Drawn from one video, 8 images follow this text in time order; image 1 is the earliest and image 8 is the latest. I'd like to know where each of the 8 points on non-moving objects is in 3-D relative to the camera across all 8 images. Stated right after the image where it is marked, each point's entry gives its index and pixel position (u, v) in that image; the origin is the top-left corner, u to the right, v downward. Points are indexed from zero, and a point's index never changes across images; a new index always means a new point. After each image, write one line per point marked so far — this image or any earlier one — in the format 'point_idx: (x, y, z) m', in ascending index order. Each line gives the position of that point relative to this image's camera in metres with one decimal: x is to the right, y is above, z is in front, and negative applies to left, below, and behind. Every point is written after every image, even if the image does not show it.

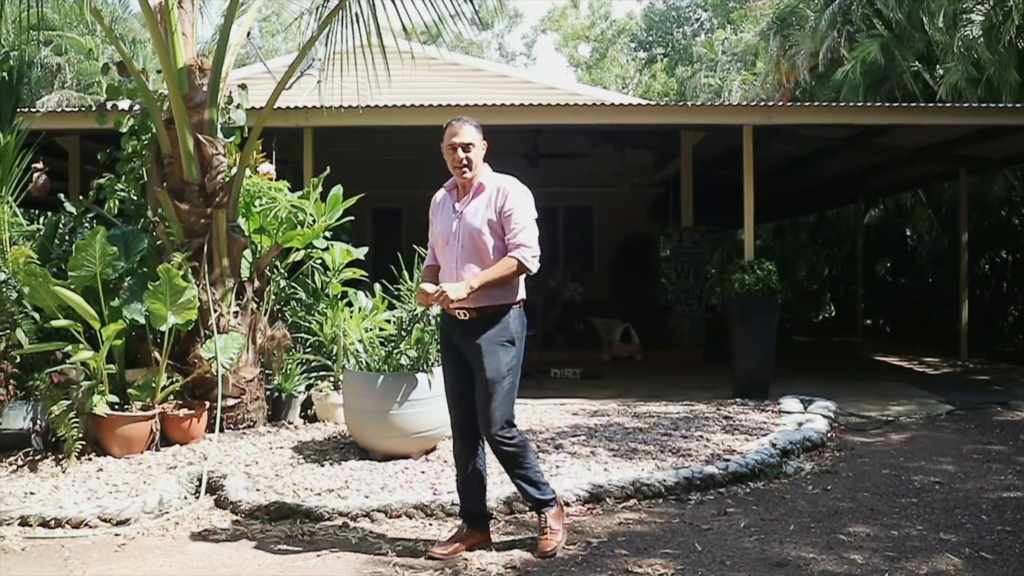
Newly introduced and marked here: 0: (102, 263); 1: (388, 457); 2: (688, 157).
0: (-2.2, +0.1, +5.0) m
1: (-0.6, -0.9, +4.9) m
2: (+1.9, +1.4, +9.9) m
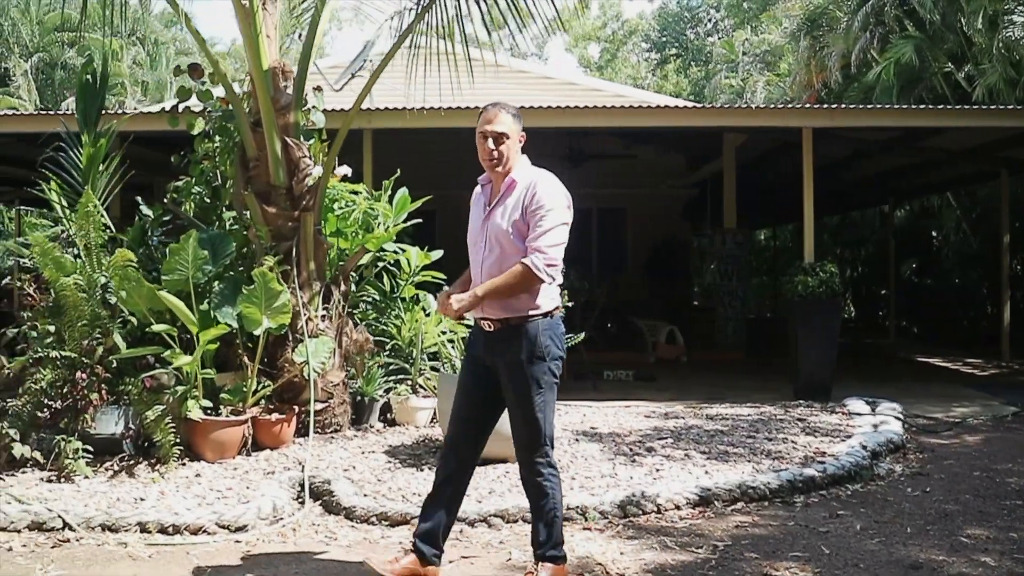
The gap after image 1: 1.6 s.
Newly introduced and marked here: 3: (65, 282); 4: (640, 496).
0: (-1.7, +0.1, +4.9) m
1: (-0.1, -0.9, +4.9) m
2: (+2.4, +1.4, +9.9) m
3: (-2.3, 0.0, +4.8) m
4: (+0.6, -1.0, +4.3) m
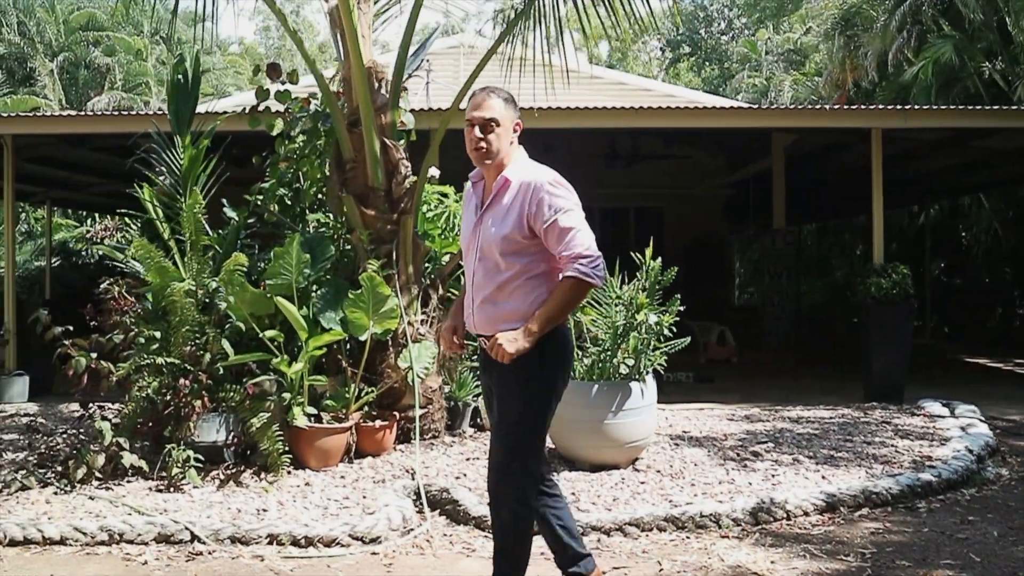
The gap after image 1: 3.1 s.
0: (-1.1, +0.1, +4.8) m
1: (+0.4, -0.9, +4.8) m
2: (+2.9, +1.4, +9.9) m
3: (-1.7, 0.0, +4.7) m
4: (+1.2, -1.0, +4.3) m
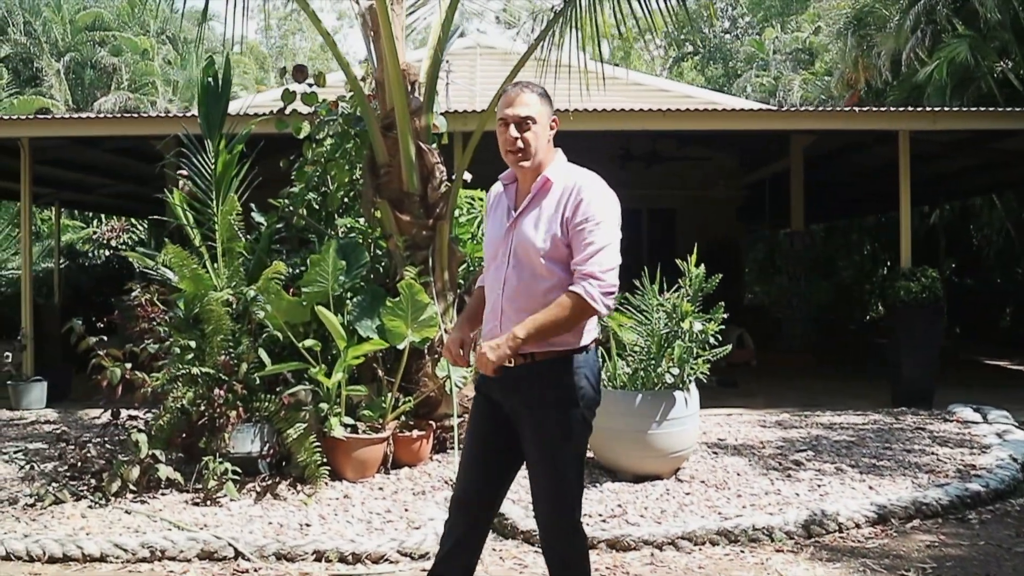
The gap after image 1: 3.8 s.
0: (-0.9, +0.1, +4.7) m
1: (+0.7, -1.0, +4.7) m
2: (+3.0, +1.4, +9.8) m
3: (-1.5, 0.0, +4.6) m
4: (+1.4, -1.0, +4.2) m
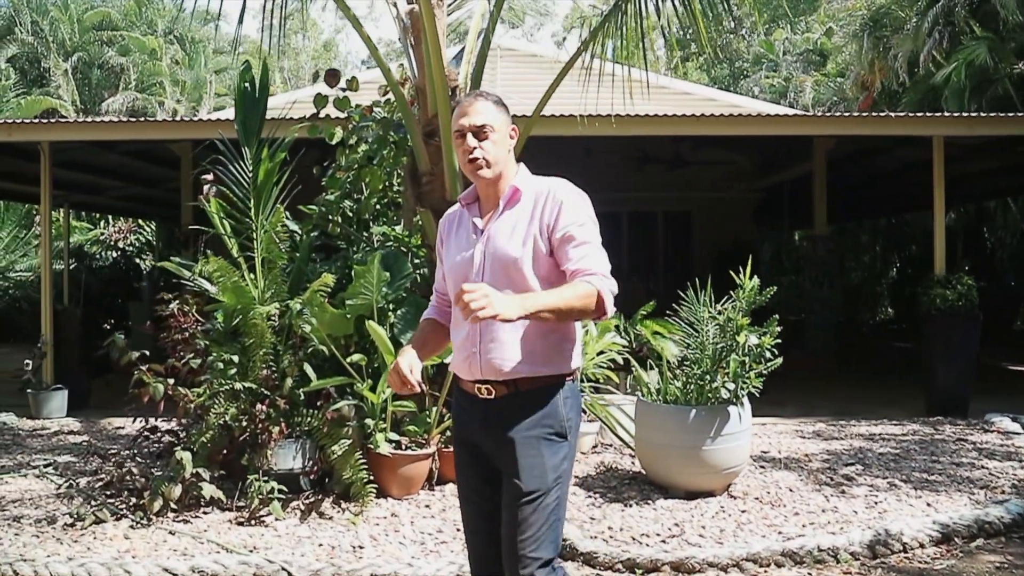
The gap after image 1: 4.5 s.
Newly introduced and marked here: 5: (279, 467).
0: (-0.7, 0.0, +4.6) m
1: (+0.9, -1.0, +4.6) m
2: (+3.3, +1.3, +9.7) m
3: (-1.3, -0.1, +4.5) m
4: (+1.7, -1.1, +4.1) m
5: (-1.2, -0.9, +4.6) m
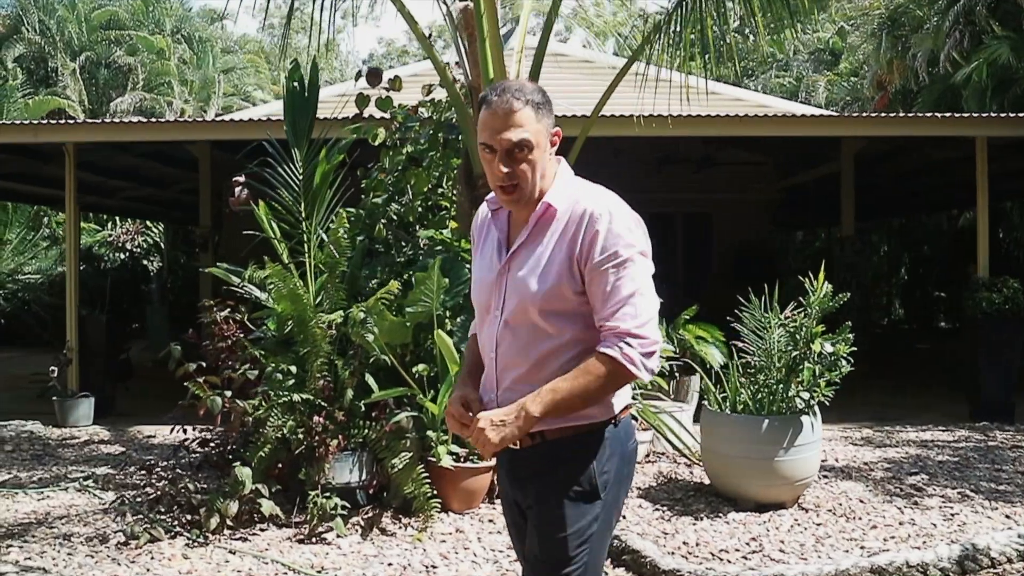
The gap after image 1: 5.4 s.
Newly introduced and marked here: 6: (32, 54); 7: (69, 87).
0: (-0.4, 0.0, +4.4) m
1: (+1.2, -1.1, +4.5) m
2: (+3.5, +1.3, +9.6) m
3: (-0.9, -0.1, +4.3) m
4: (+2.0, -1.1, +3.9) m
5: (-0.8, -0.9, +4.4) m
6: (-9.8, +4.8, +18.8) m
7: (-8.9, +4.0, +18.6) m
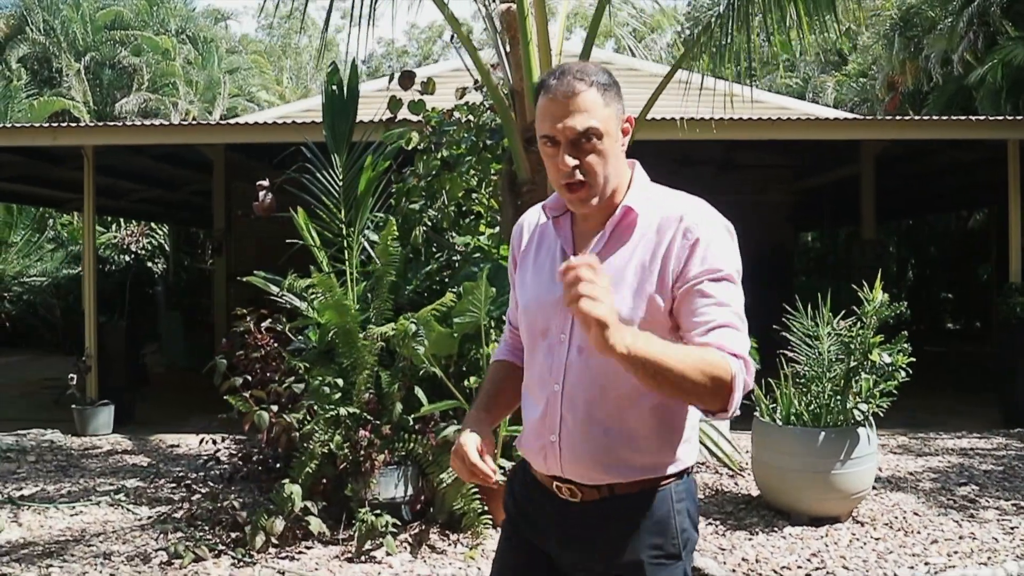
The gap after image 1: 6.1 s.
0: (-0.1, -0.1, +4.3) m
1: (+1.5, -1.1, +4.4) m
2: (+3.7, +1.2, +9.5) m
3: (-0.7, -0.2, +4.2) m
4: (+2.2, -1.2, +3.9) m
5: (-0.6, -1.0, +4.3) m
6: (-9.7, +4.7, +18.6) m
7: (-8.8, +4.0, +18.4) m
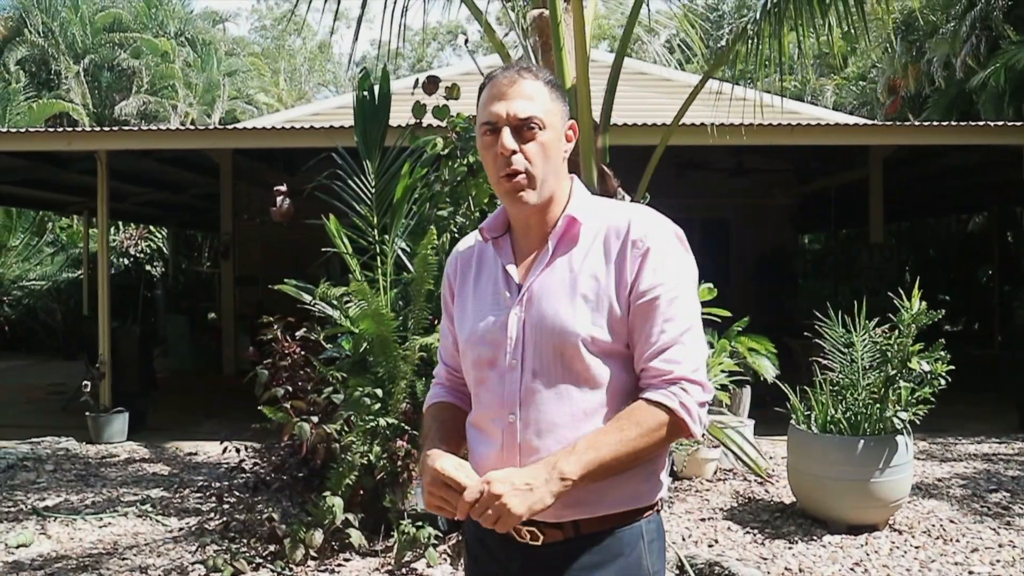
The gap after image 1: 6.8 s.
0: (+0.1, -0.1, +4.3) m
1: (+1.6, -1.1, +4.4) m
2: (+3.8, +1.2, +9.5) m
3: (-0.5, -0.2, +4.1) m
4: (+2.4, -1.2, +3.8) m
5: (-0.4, -1.0, +4.2) m
6: (-9.7, +4.7, +18.5) m
7: (-8.8, +3.9, +18.2) m
